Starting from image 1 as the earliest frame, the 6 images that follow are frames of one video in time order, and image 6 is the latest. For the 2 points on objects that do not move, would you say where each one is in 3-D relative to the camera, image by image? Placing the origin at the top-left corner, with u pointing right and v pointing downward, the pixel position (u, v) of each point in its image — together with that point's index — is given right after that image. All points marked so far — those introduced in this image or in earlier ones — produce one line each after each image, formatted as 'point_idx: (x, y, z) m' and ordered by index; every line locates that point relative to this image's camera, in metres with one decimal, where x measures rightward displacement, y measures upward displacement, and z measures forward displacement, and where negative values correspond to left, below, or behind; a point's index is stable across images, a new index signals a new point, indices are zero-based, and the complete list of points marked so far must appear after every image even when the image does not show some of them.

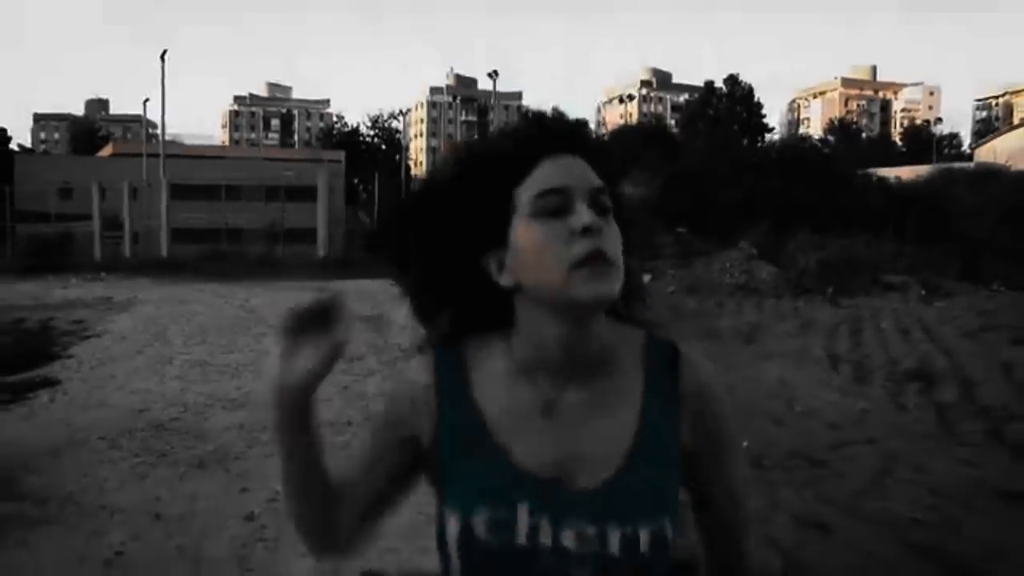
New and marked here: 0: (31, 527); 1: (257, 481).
0: (-2.6, -1.2, +5.9) m
1: (-1.6, -1.2, +6.7) m
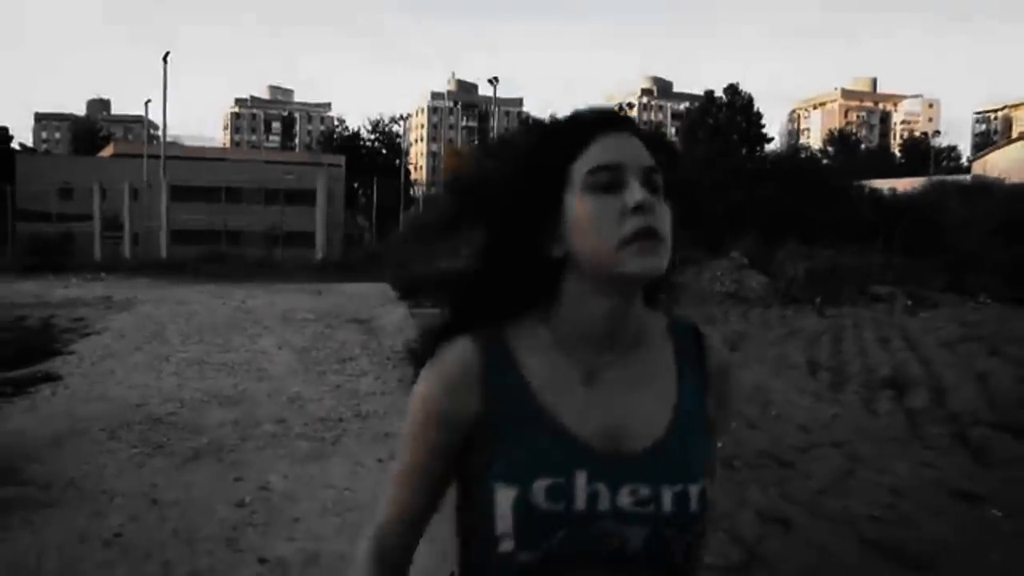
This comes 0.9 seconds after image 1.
0: (-2.7, -1.2, +6.2) m
1: (-1.7, -1.2, +7.0) m
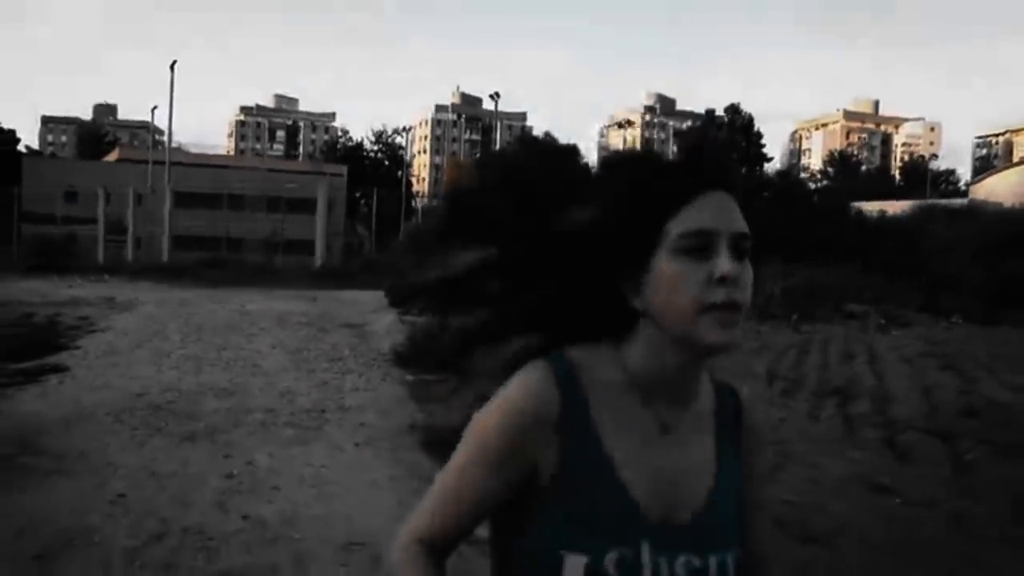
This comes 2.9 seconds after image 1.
0: (-3.0, -1.2, +7.0) m
1: (-2.0, -1.2, +7.8) m
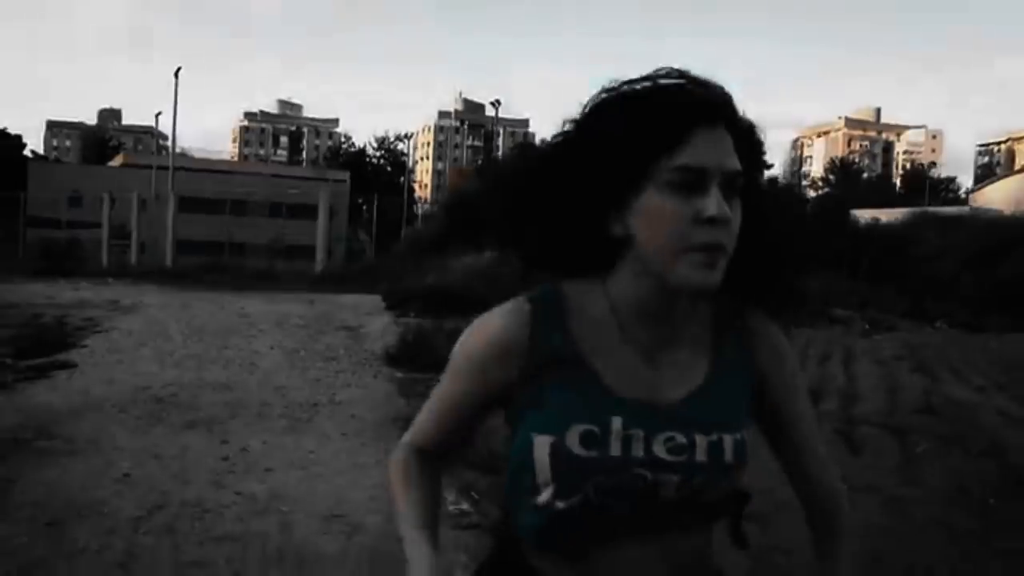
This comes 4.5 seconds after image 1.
0: (-3.2, -1.2, +7.6) m
1: (-2.1, -1.2, +8.4) m
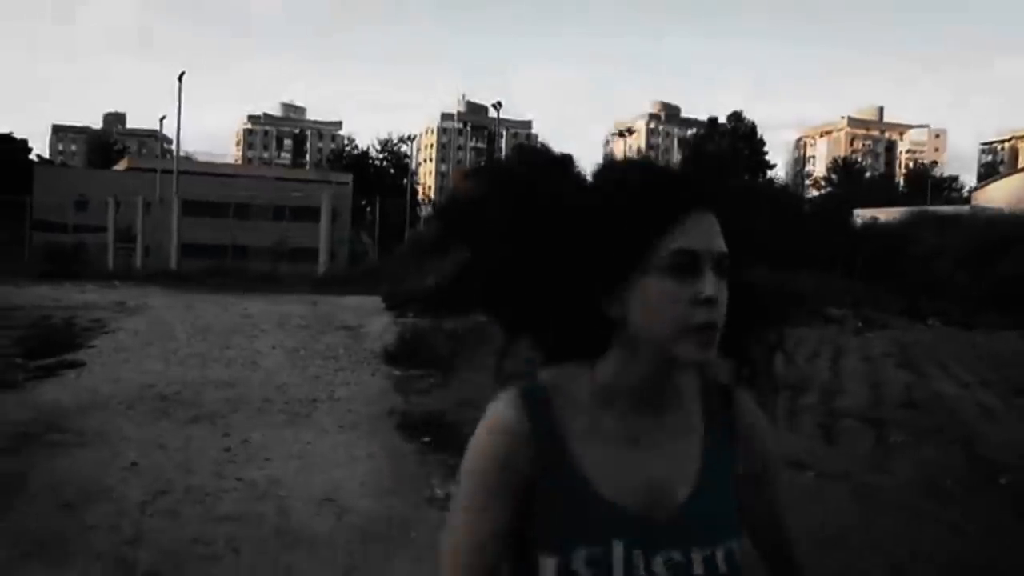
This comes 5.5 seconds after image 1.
0: (-3.3, -1.2, +8.0) m
1: (-2.2, -1.2, +8.8) m
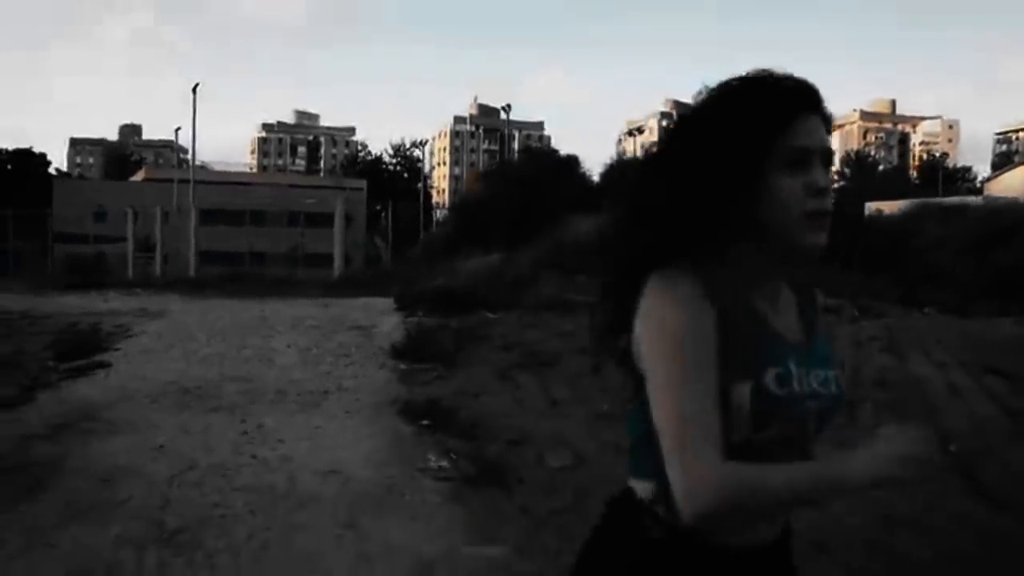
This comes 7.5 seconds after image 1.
0: (-3.3, -1.2, +8.8) m
1: (-2.3, -1.2, +9.5) m
